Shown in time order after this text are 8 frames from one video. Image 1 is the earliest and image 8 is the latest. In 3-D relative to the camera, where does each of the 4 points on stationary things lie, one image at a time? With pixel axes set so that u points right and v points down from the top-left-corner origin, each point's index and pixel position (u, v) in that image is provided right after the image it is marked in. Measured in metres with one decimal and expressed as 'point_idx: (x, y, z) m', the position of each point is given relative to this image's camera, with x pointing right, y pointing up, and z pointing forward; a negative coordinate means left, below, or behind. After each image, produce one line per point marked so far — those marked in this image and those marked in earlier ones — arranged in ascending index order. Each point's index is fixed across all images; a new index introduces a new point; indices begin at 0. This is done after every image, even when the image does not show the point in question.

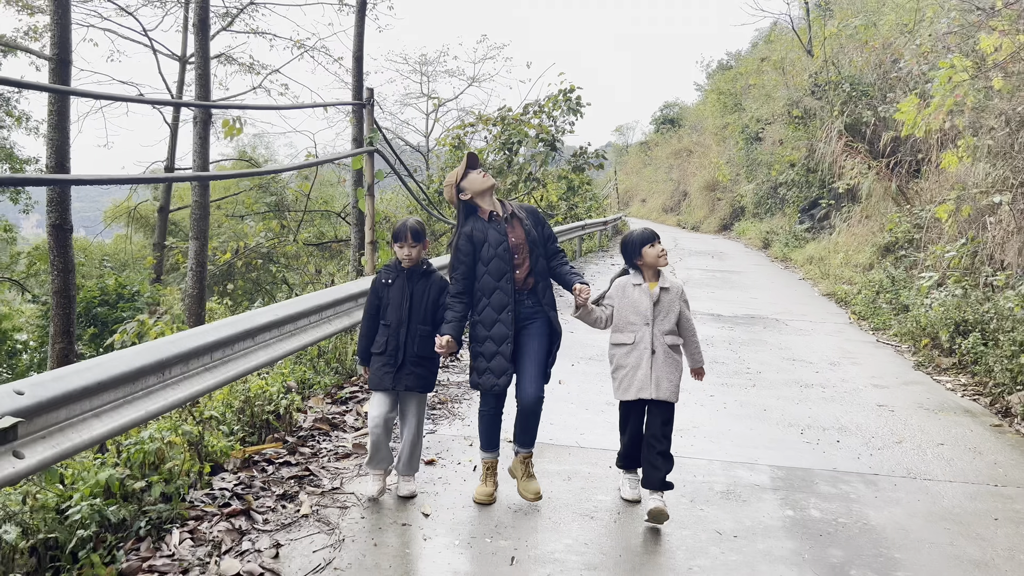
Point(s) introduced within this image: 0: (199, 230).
0: (-4.2, +0.8, +10.9) m
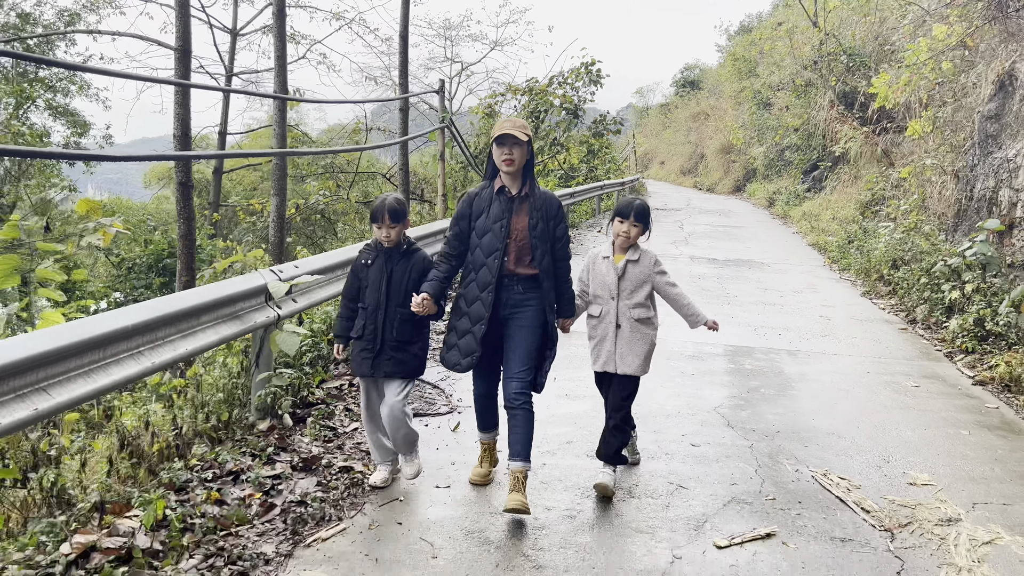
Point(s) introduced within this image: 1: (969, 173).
0: (-3.7, +1.6, +12.9) m
1: (+4.9, +1.3, +8.7) m
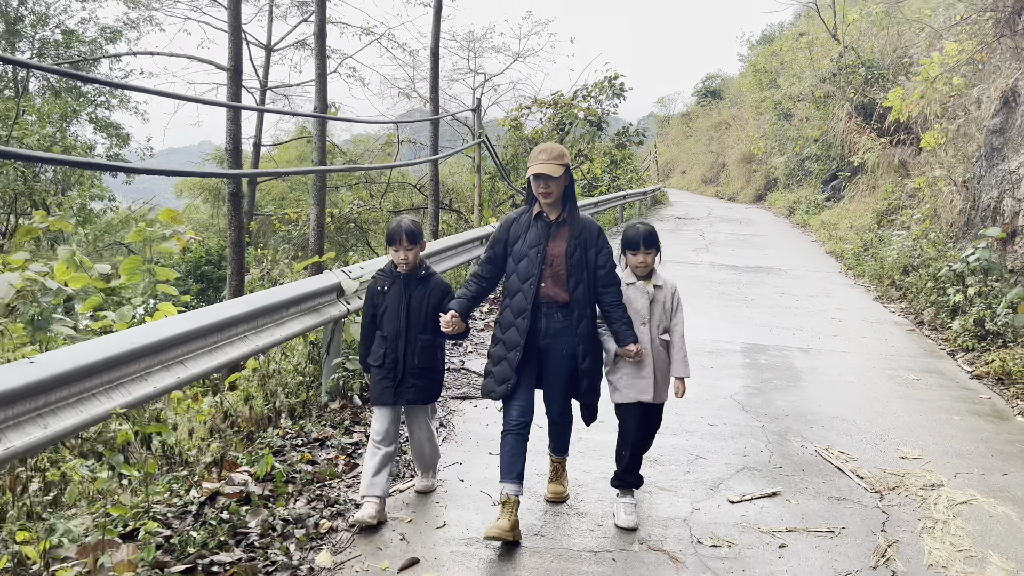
0: (-3.3, +1.5, +13.6) m
1: (+5.3, +1.2, +9.2) m
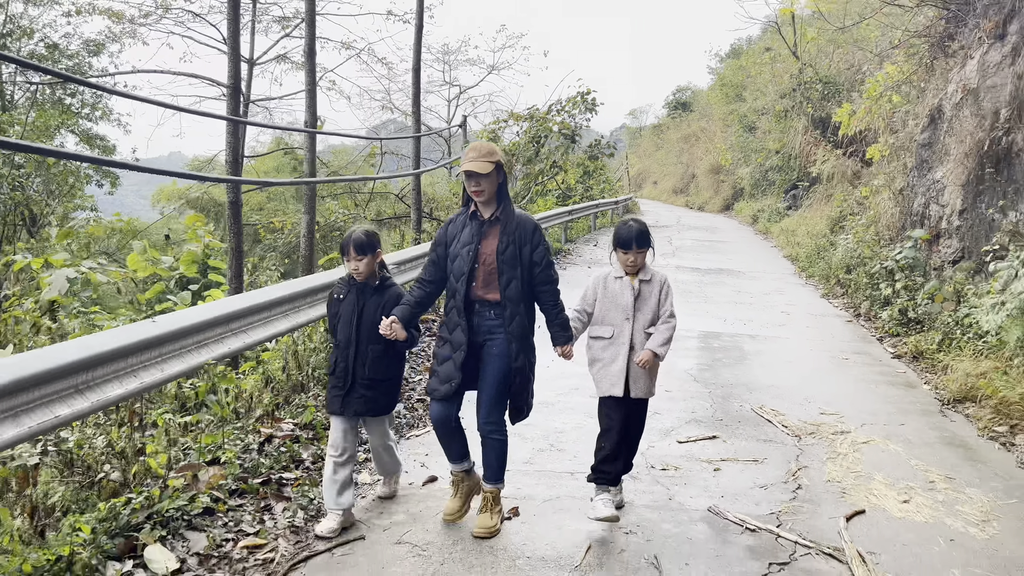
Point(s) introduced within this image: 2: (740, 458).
0: (-3.6, +1.4, +14.4) m
1: (+5.1, +1.2, +10.2) m
2: (+1.2, -0.9, +4.3) m
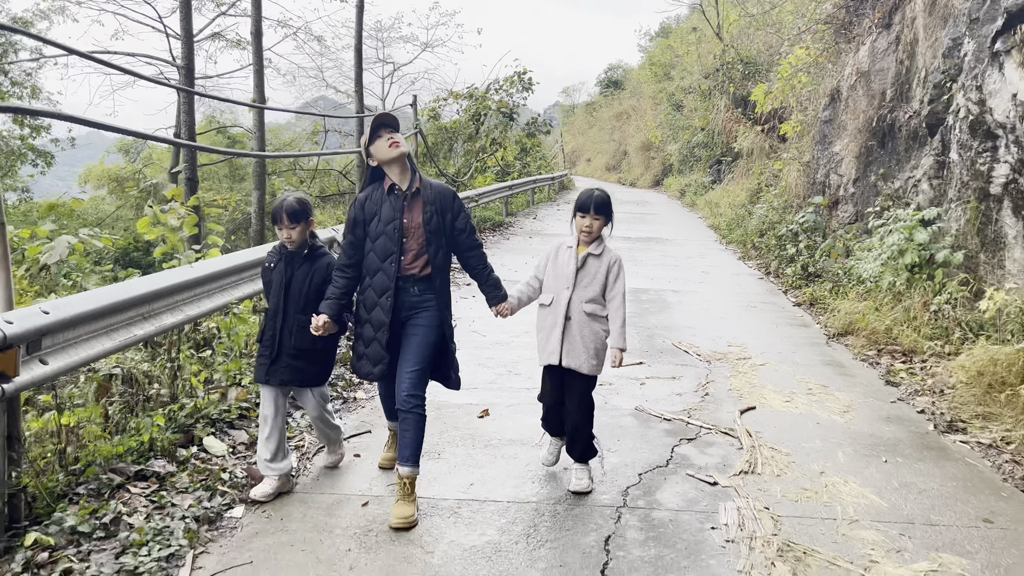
0: (-4.7, +1.9, +15.0) m
1: (+4.3, +1.8, +11.5) m
2: (+1.0, -0.6, +5.3) m
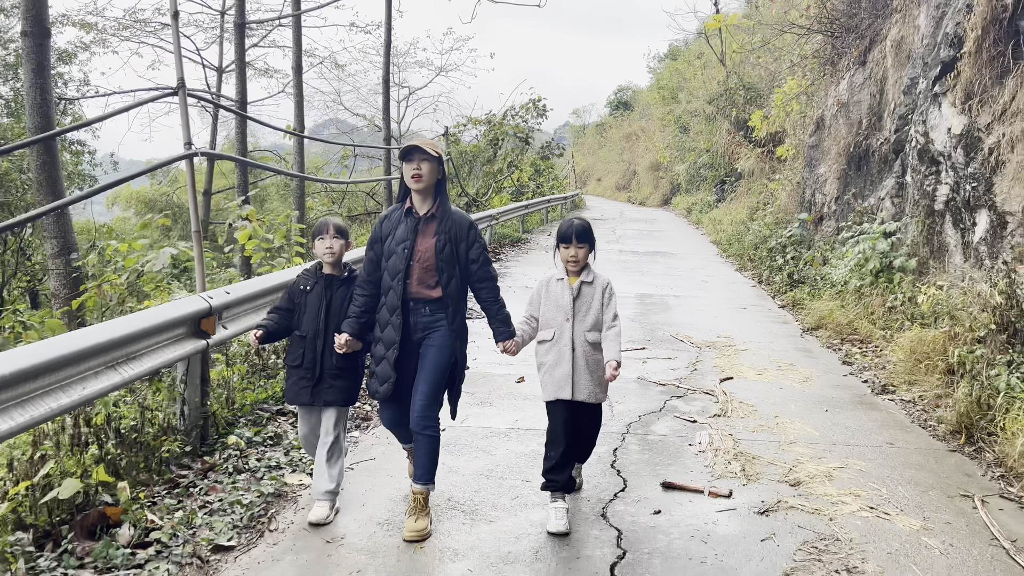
0: (-4.3, +1.7, +16.4) m
1: (+4.6, +1.7, +12.8) m
2: (+1.2, -0.6, +6.6) m
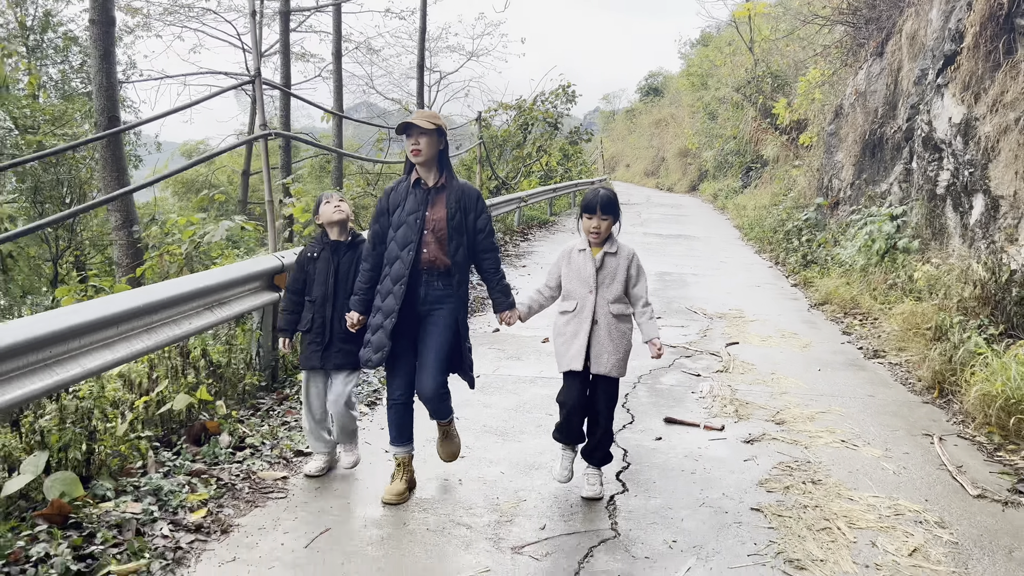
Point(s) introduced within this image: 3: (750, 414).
0: (-3.7, +2.2, +17.1) m
1: (+5.1, +1.9, +13.2) m
2: (+1.4, -0.3, +7.2) m
3: (+1.3, -0.7, +4.5) m
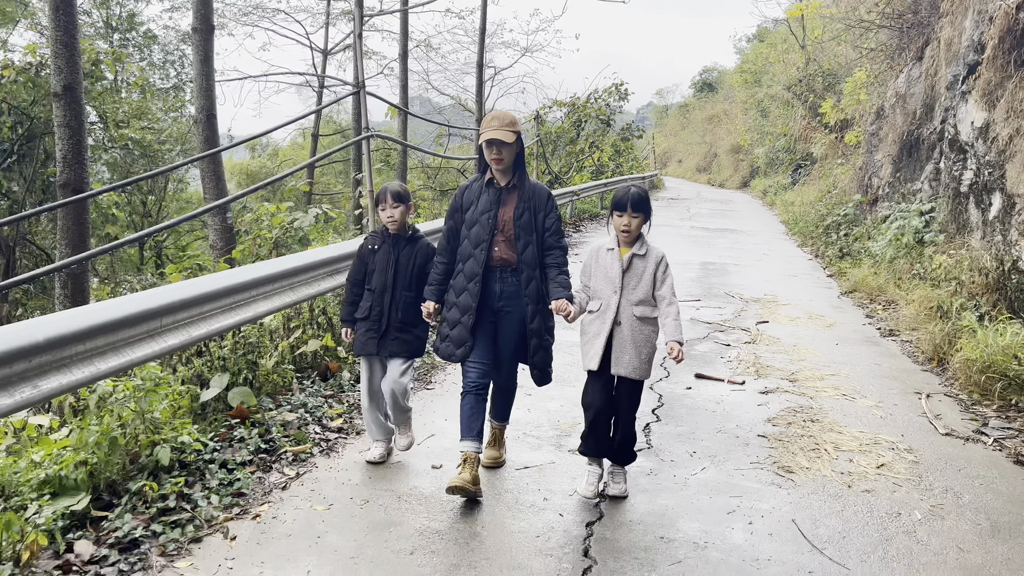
0: (-2.5, +2.5, +18.3) m
1: (+6.0, +2.1, +13.8) m
2: (+2.0, -0.2, +8.1) m
3: (+1.7, -0.6, +5.4) m
